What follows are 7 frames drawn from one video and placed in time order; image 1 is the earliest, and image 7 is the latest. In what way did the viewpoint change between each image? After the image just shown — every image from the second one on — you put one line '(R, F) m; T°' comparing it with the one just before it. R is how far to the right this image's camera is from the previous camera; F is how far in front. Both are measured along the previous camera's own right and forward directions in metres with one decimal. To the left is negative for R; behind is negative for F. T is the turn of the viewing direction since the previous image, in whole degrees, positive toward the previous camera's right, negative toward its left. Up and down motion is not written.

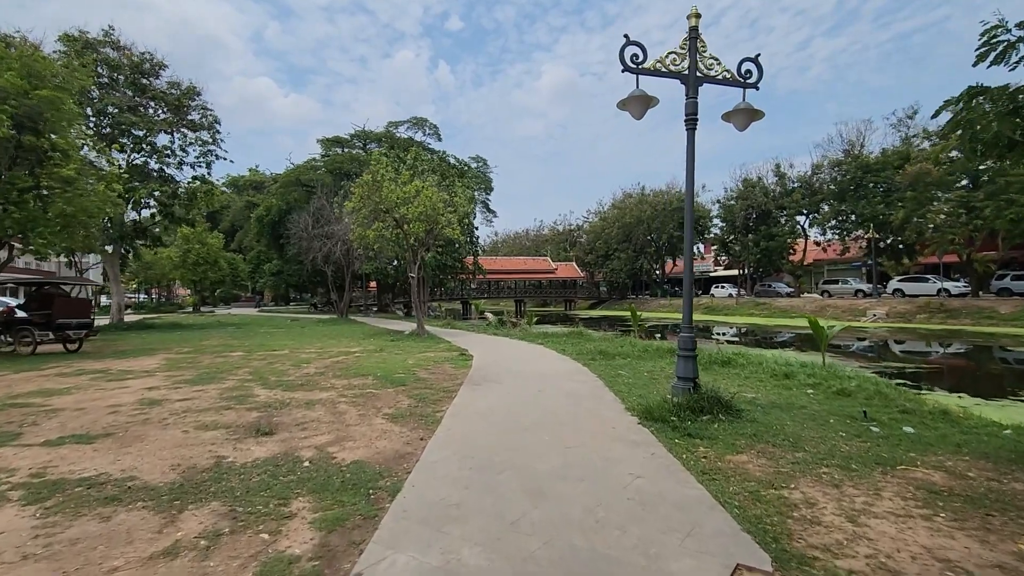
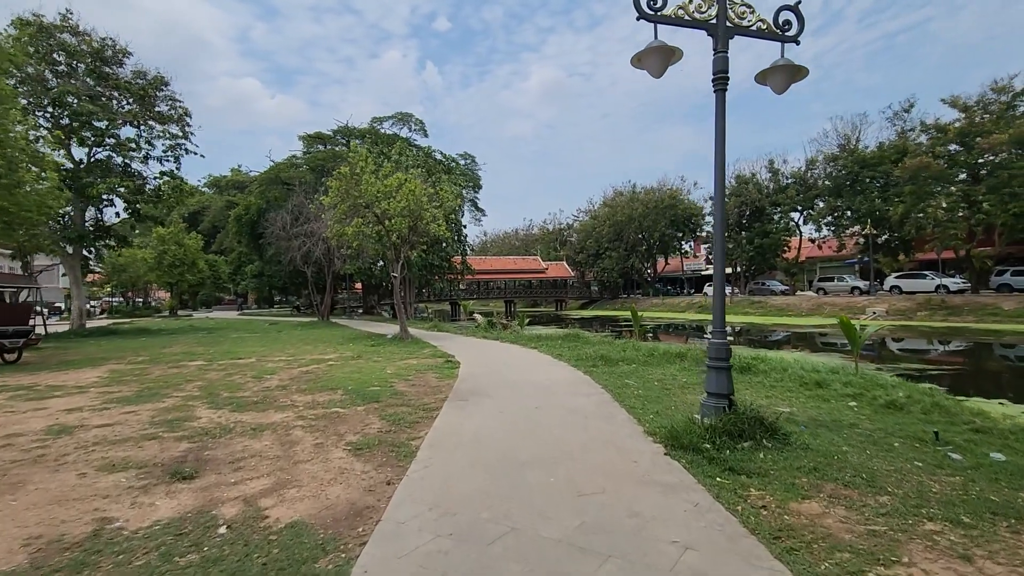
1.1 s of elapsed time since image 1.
(0.0, +1.4) m; +1°
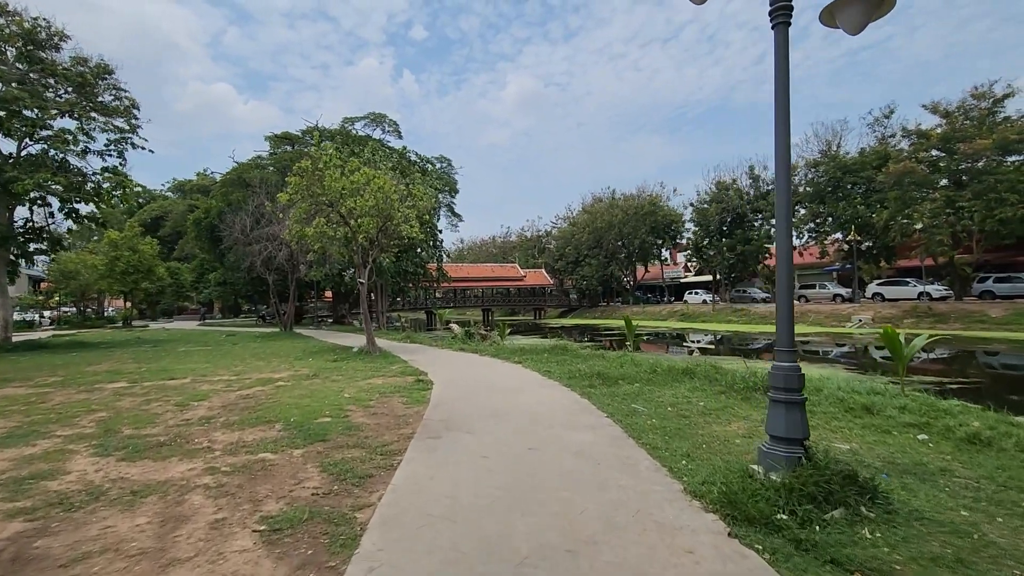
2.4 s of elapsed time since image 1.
(-0.1, +1.7) m; +3°
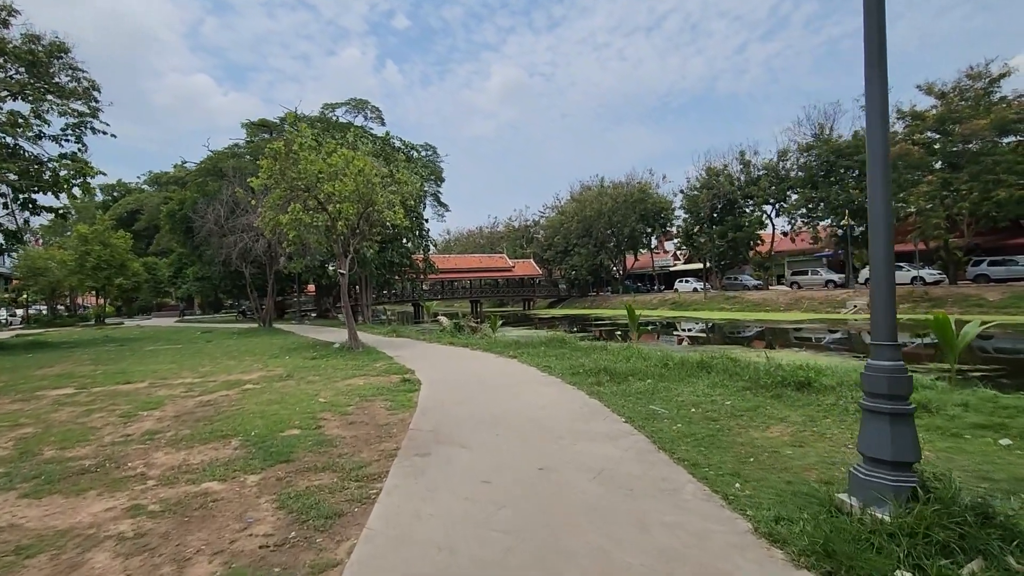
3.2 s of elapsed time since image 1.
(-0.1, +1.1) m; +1°
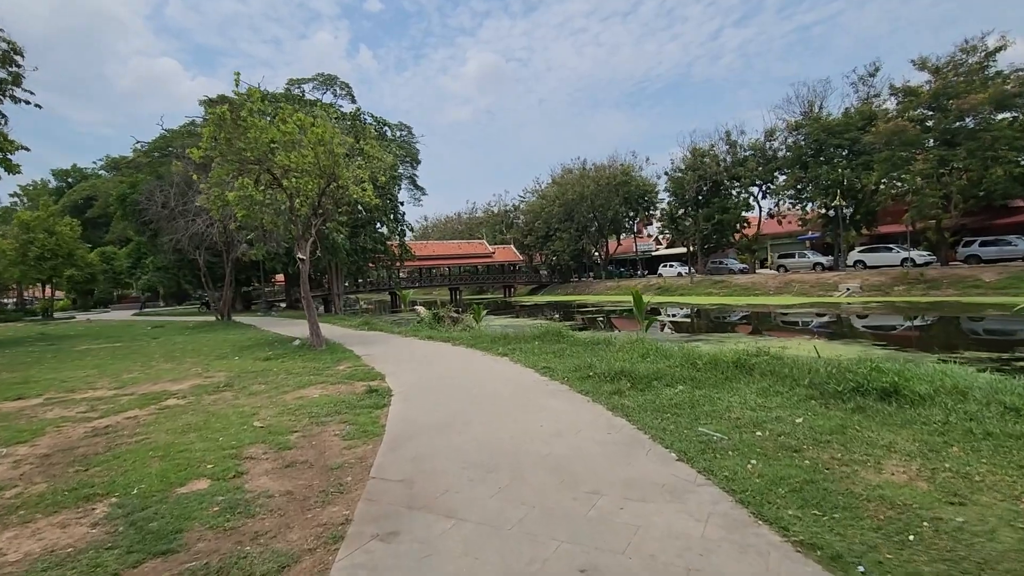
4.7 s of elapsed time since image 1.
(-0.2, +1.9) m; +2°
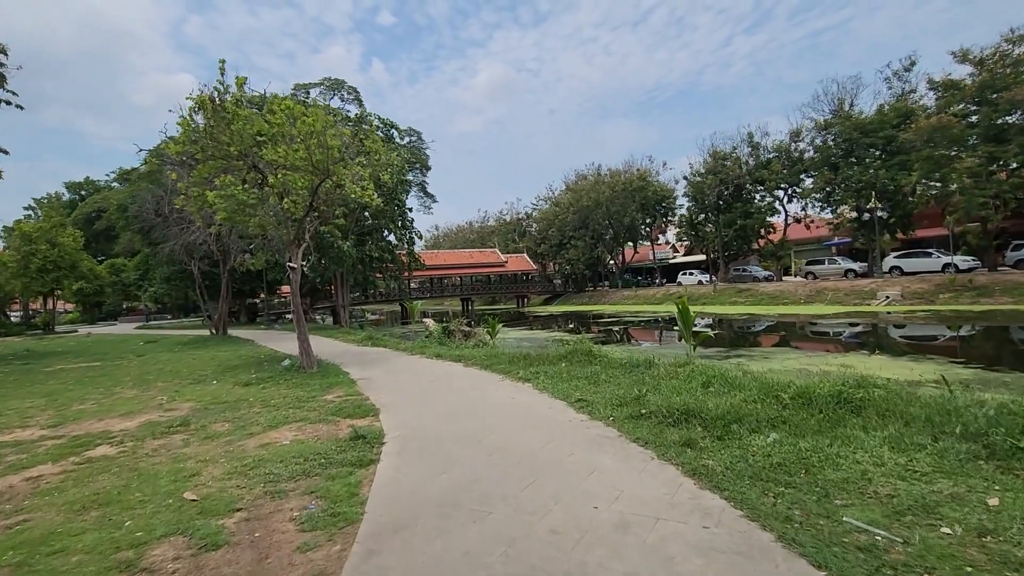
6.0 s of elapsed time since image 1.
(-0.2, +1.8) m; -1°
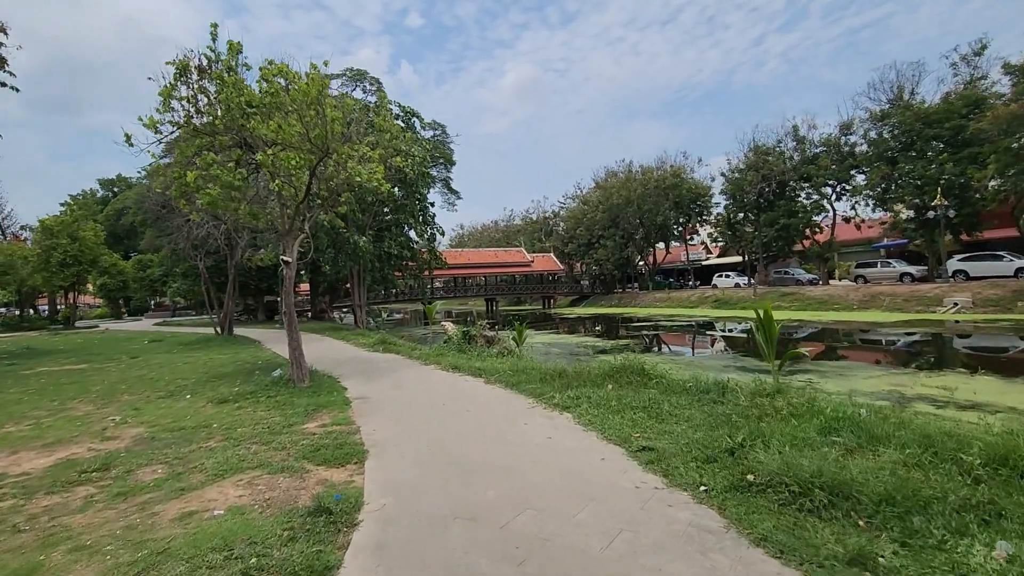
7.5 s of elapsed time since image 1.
(-0.1, +2.0) m; -3°
